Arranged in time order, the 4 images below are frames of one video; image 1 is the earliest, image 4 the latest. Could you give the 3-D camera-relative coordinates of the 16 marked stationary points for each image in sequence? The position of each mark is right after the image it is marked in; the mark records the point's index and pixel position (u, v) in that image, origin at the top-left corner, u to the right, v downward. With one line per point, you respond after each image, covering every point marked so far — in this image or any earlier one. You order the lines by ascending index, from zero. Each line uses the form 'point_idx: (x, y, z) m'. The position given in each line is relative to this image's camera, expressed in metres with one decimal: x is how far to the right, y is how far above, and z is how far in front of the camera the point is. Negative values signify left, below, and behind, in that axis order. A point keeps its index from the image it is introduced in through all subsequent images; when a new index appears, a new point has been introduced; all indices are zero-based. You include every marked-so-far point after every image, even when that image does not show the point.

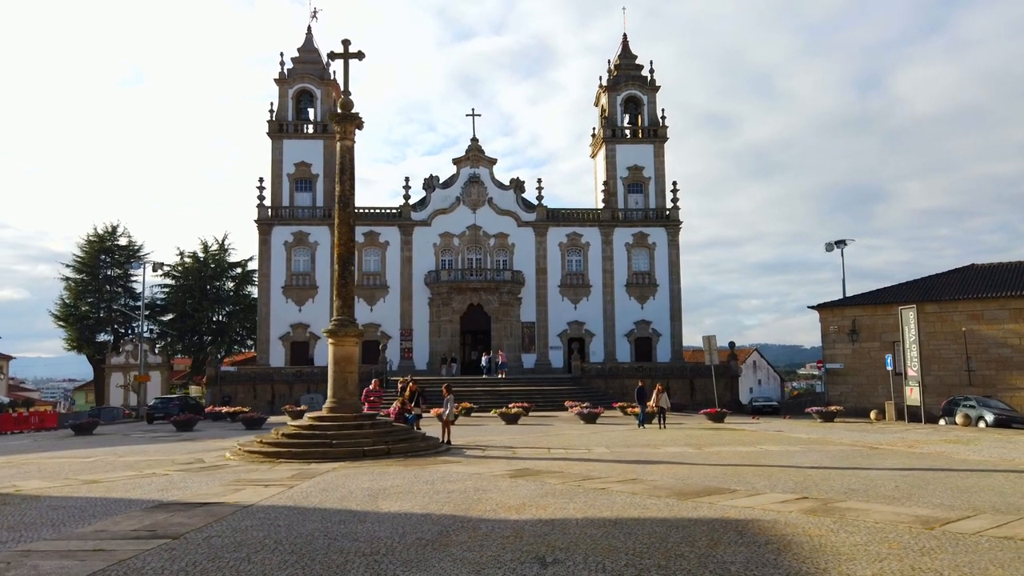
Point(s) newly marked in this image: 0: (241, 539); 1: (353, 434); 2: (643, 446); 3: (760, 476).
0: (-2.3, -2.1, +7.2) m
1: (-3.0, -2.7, +15.9) m
2: (+2.8, -3.3, +18.3) m
3: (+3.3, -2.5, +11.5) m
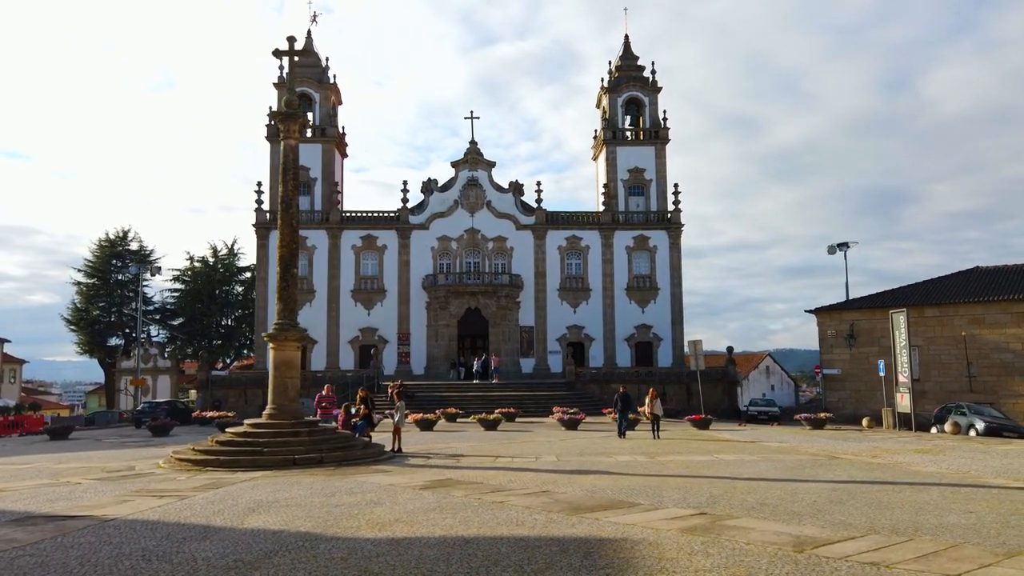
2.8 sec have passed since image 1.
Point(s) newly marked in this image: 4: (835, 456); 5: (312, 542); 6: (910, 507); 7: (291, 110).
0: (-3.6, -2.1, +6.7) m
1: (-4.0, -2.7, +15.5) m
2: (+1.8, -3.4, +17.7) m
3: (+2.1, -2.5, +10.9) m
4: (+6.3, -3.3, +17.0) m
5: (-1.7, -2.1, +7.2) m
6: (+4.2, -2.3, +9.2) m
7: (-4.4, +3.5, +17.3) m
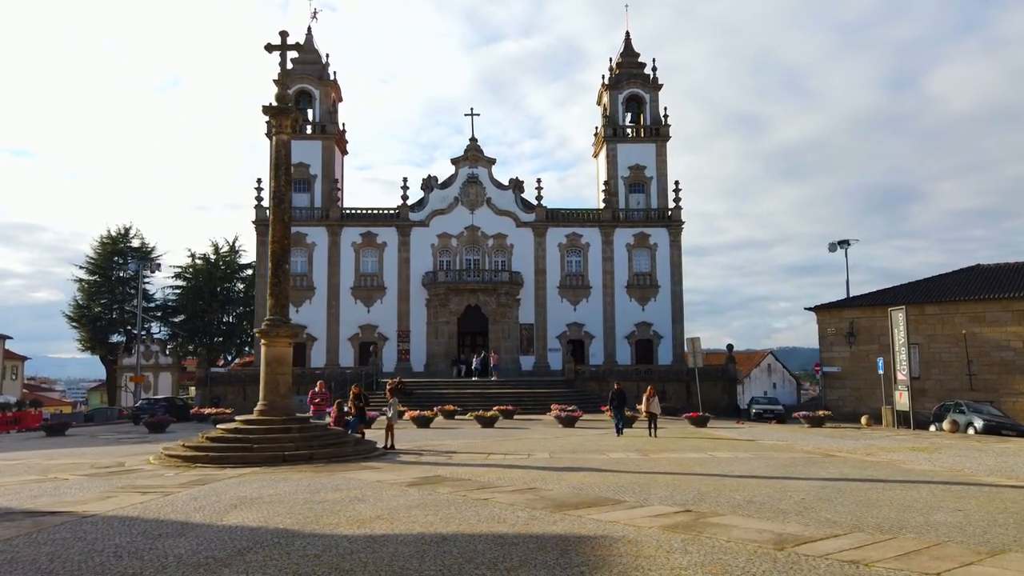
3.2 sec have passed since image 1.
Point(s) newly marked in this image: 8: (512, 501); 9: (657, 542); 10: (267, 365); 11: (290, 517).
0: (-3.8, -2.0, +6.6) m
1: (-4.2, -2.7, +15.4) m
2: (+1.6, -3.3, +17.6) m
3: (+1.9, -2.5, +10.8) m
4: (+6.2, -3.2, +16.9) m
5: (-1.8, -2.1, +7.2) m
6: (+4.1, -2.3, +9.1) m
7: (-4.5, +3.6, +17.2) m
8: (0.0, -2.3, +9.6) m
9: (+1.2, -2.1, +7.0) m
10: (-4.6, -1.5, +16.4) m
11: (-2.1, -2.2, +8.4) m
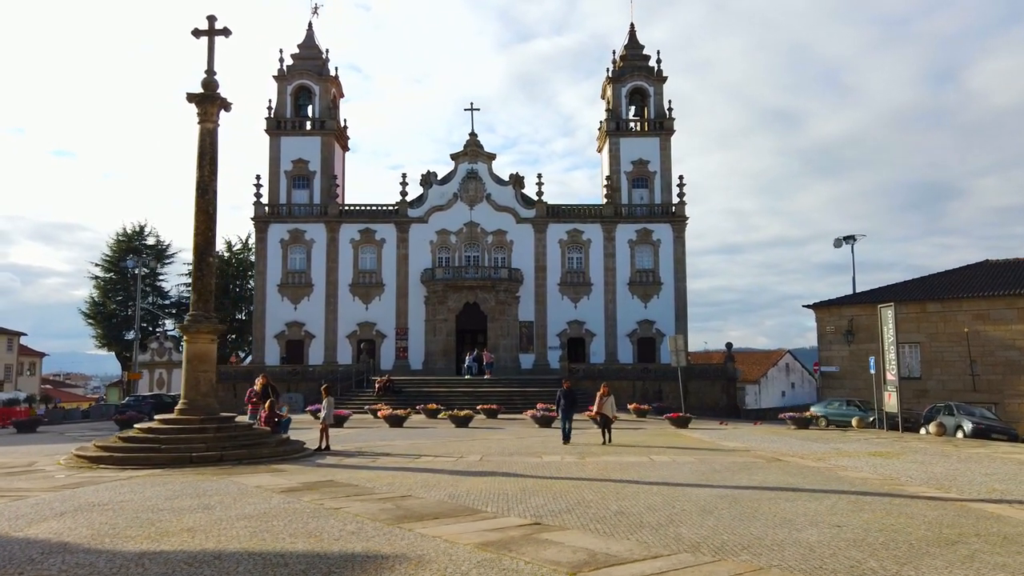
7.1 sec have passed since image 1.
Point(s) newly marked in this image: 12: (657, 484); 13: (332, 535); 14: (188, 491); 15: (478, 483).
0: (-5.4, -2.0, +6.0) m
1: (-5.5, -2.6, +14.8) m
2: (+0.4, -3.2, +16.8) m
3: (+0.4, -2.4, +10.0) m
4: (+4.9, -3.1, +16.0) m
5: (-3.5, -2.0, +6.5) m
6: (+2.5, -2.2, +8.2) m
7: (-5.8, +3.7, +16.6) m
8: (-1.5, -2.3, +8.9) m
9: (-0.4, -2.0, +6.3) m
10: (-5.9, -1.4, +15.8) m
11: (-3.7, -2.1, +7.8) m
12: (+1.8, -2.6, +11.5) m
13: (-1.6, -2.1, +7.5) m
14: (-3.9, -2.5, +10.5) m
15: (-0.4, -2.5, +11.3) m
